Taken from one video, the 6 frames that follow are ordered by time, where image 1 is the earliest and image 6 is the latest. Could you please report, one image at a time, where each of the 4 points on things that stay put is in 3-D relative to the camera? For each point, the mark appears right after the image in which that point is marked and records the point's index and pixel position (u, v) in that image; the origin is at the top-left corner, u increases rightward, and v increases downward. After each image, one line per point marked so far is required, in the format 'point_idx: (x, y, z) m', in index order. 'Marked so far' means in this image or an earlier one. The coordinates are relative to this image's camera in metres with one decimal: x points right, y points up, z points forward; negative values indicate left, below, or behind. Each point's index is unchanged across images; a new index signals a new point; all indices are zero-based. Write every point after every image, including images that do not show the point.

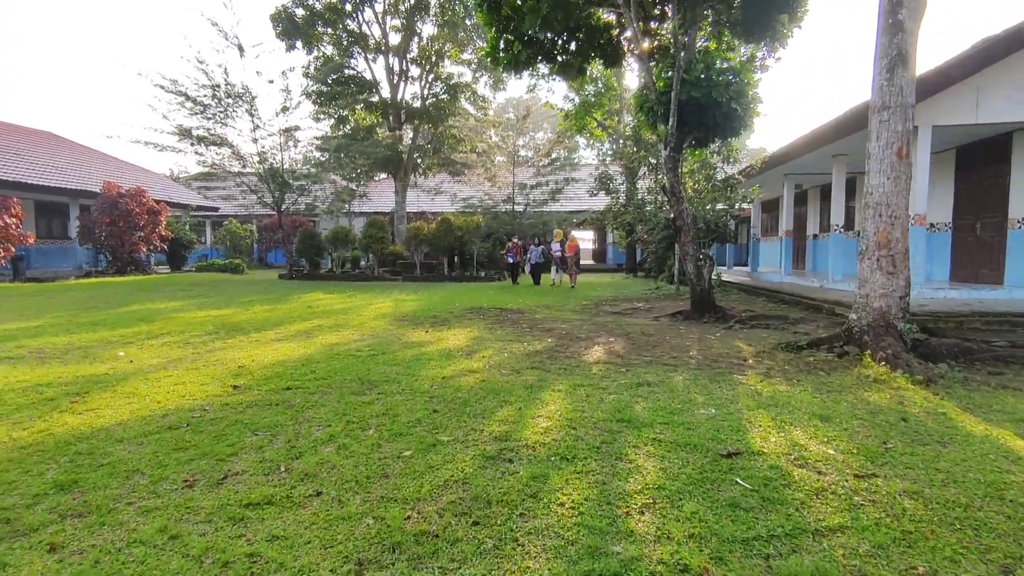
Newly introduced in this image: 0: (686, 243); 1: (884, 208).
0: (+2.4, +0.6, +7.4) m
1: (+3.1, +0.7, +4.5) m
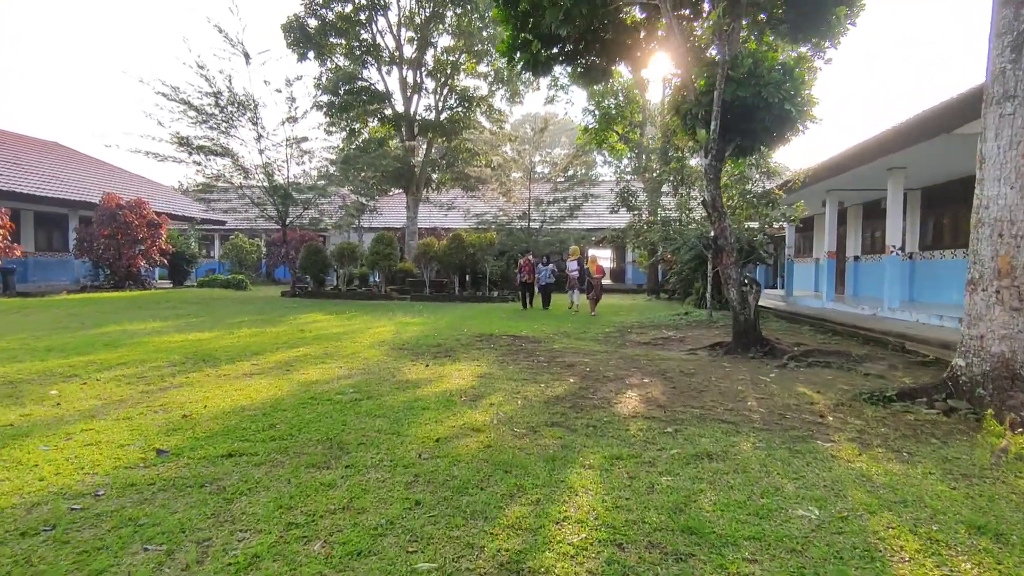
0: (+2.5, +0.3, +6.4) m
1: (+3.2, +0.4, +3.5) m
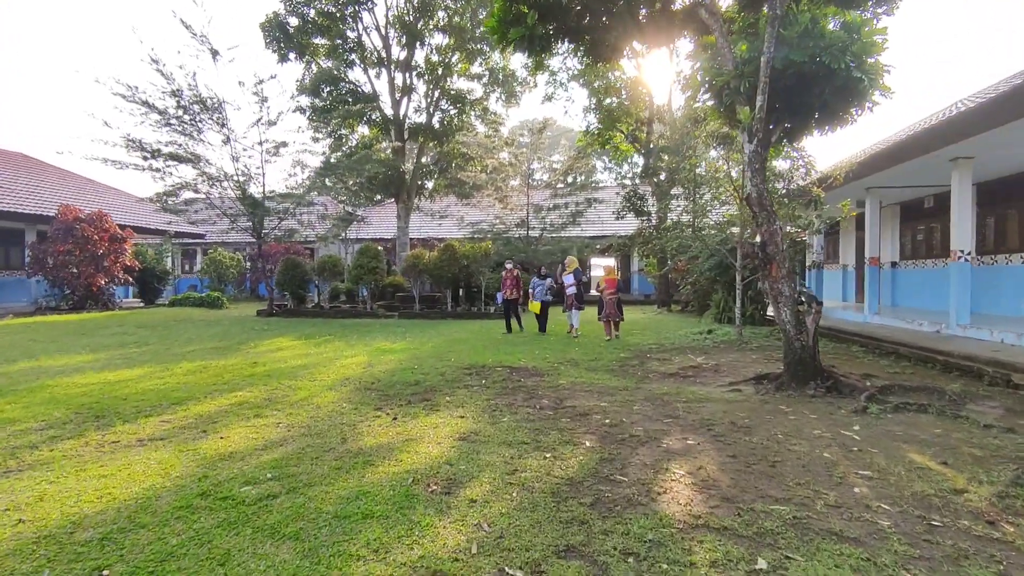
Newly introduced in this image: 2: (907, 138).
0: (+2.5, +0.1, +5.1) m
1: (+3.1, +0.3, +2.2) m
2: (+5.1, +1.9, +7.0) m
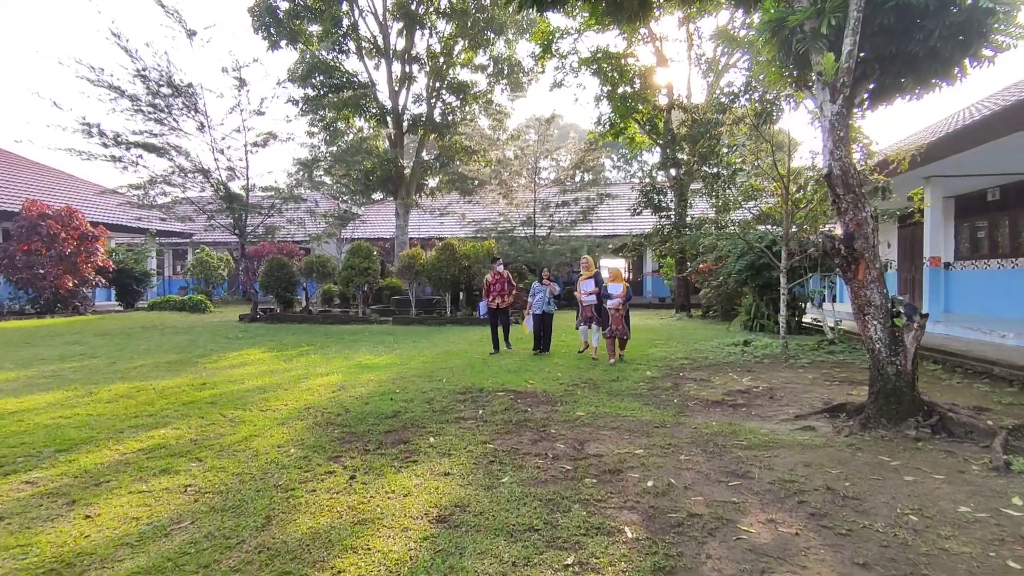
0: (+2.5, 0.0, +3.8) m
1: (+3.1, +0.2, +0.9) m
2: (+5.1, +1.9, +5.7) m
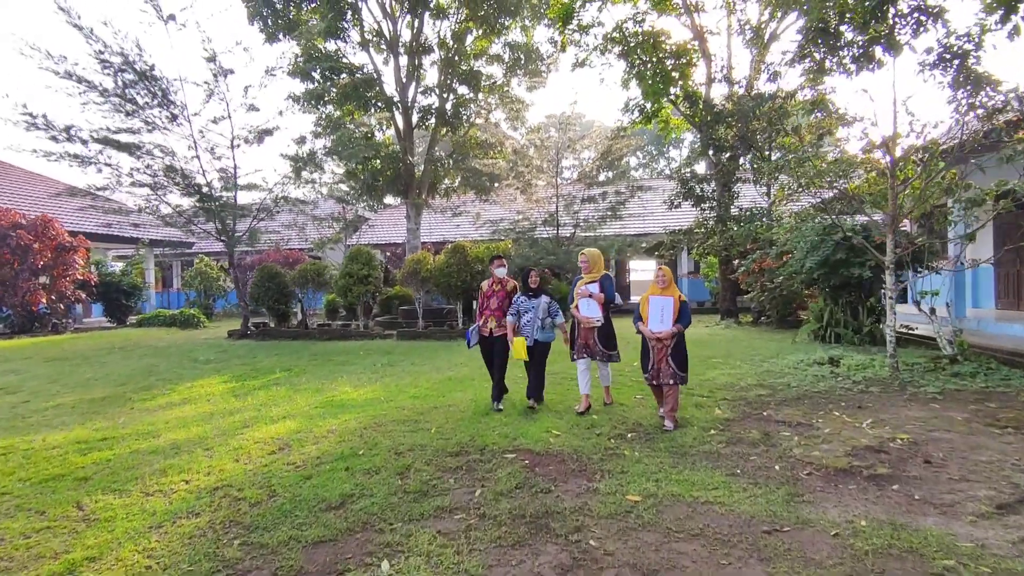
0: (+2.5, 0.0, +2.1) m
1: (+3.0, +0.3, -0.8) m
2: (+5.2, +1.9, +3.9) m
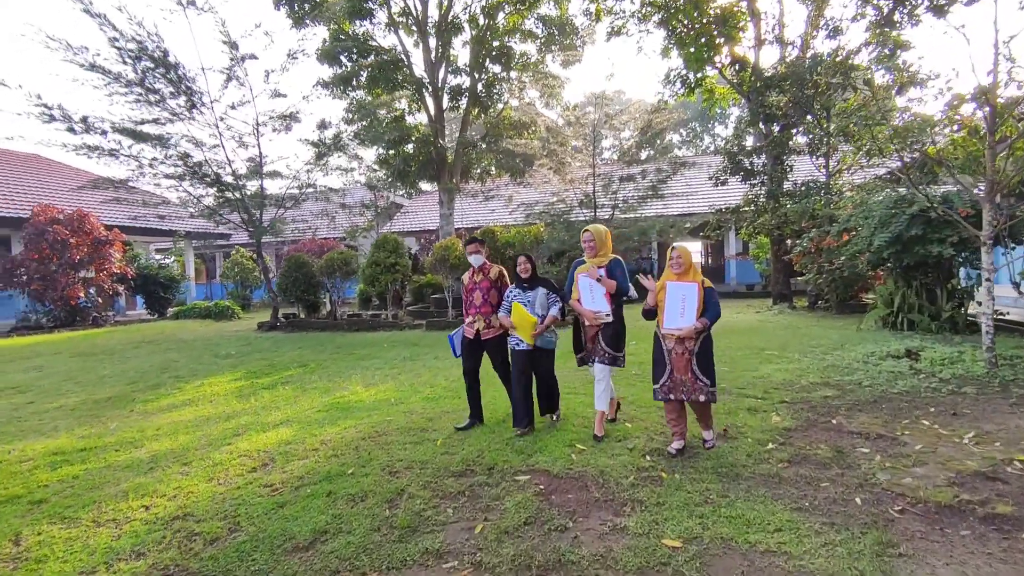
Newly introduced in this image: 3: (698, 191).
0: (+2.5, +0.1, +1.3) m
1: (+2.7, +0.3, -1.6) m
2: (+5.2, +2.0, +2.9) m
3: (+5.5, +2.8, +16.4) m
